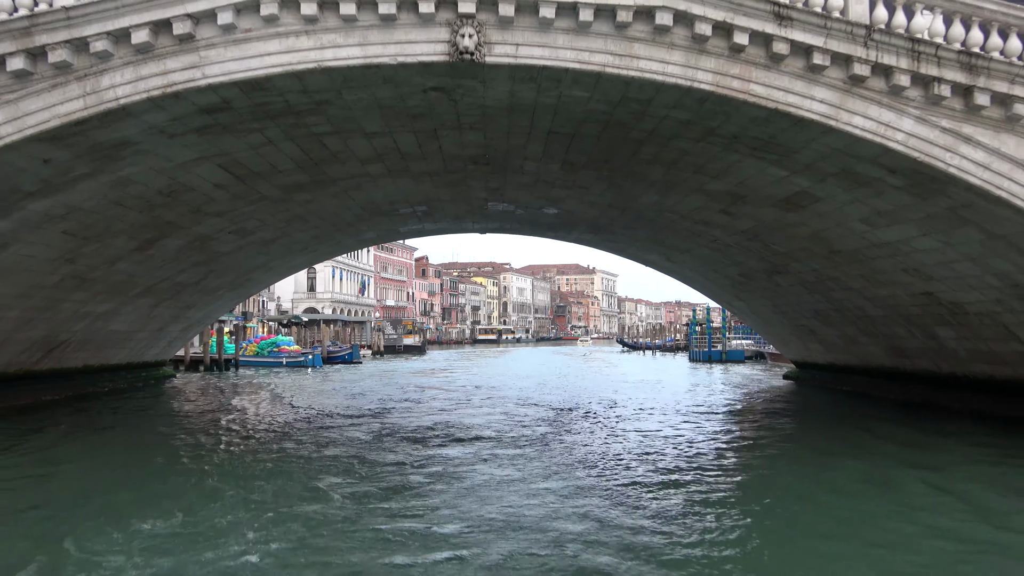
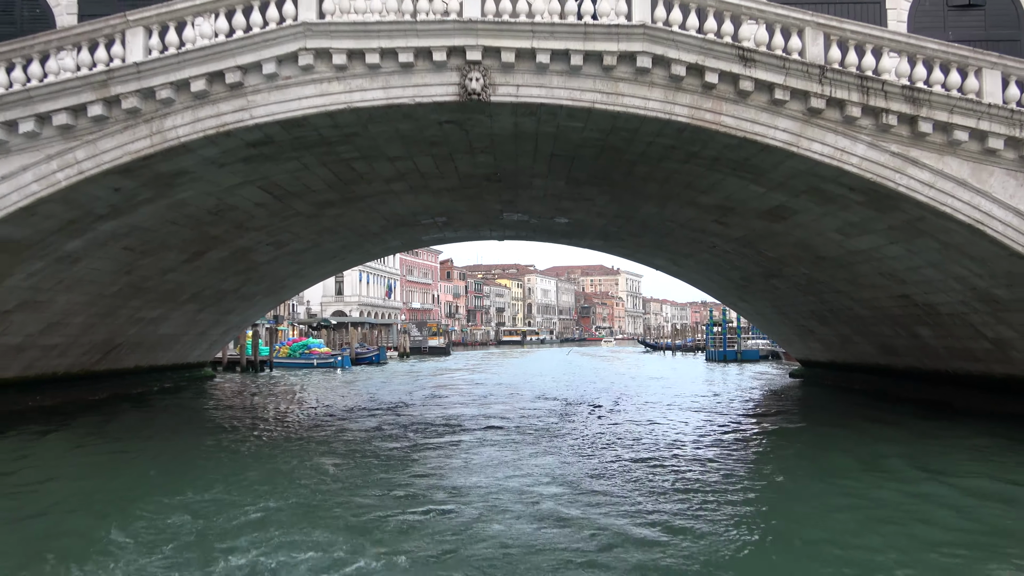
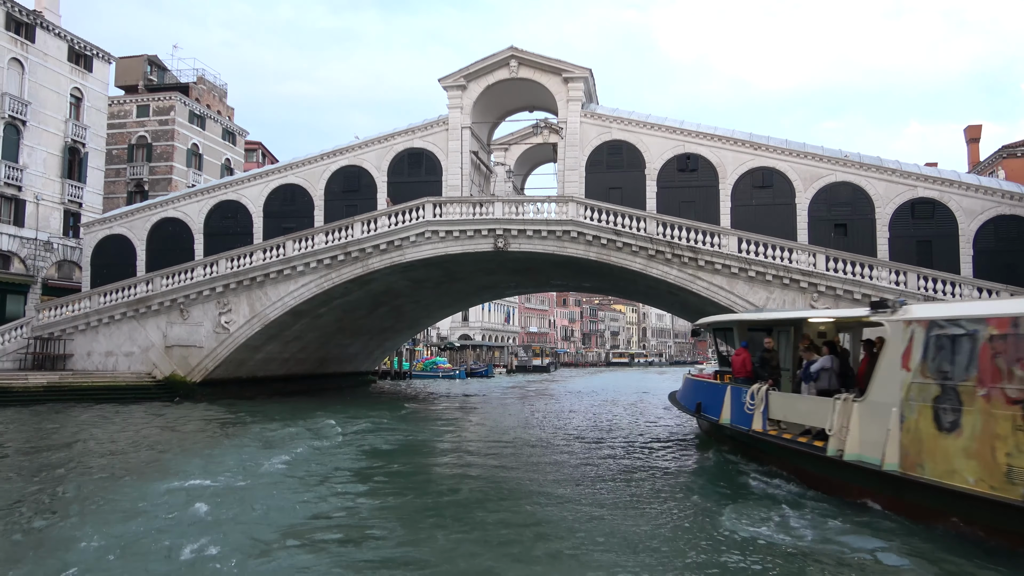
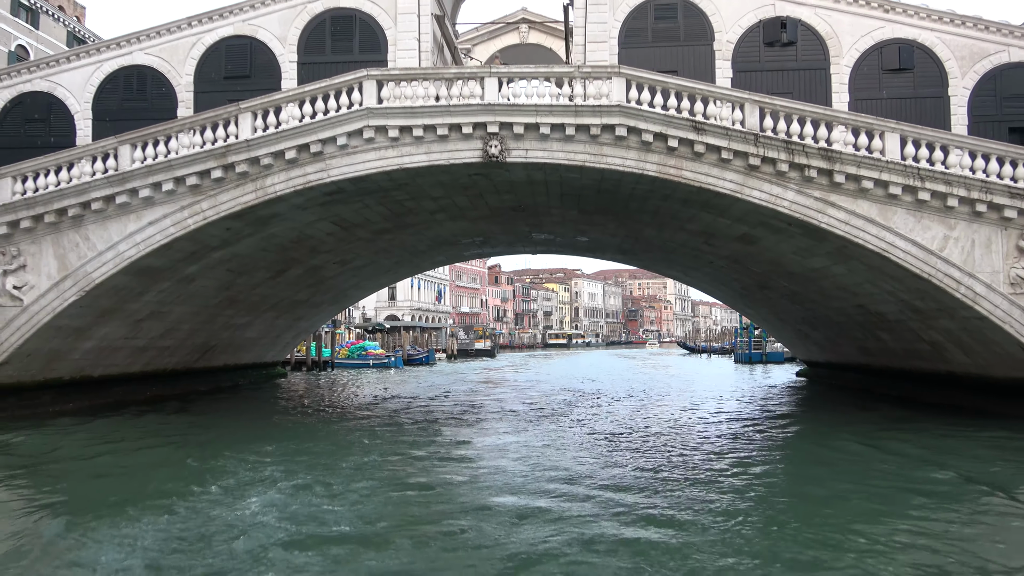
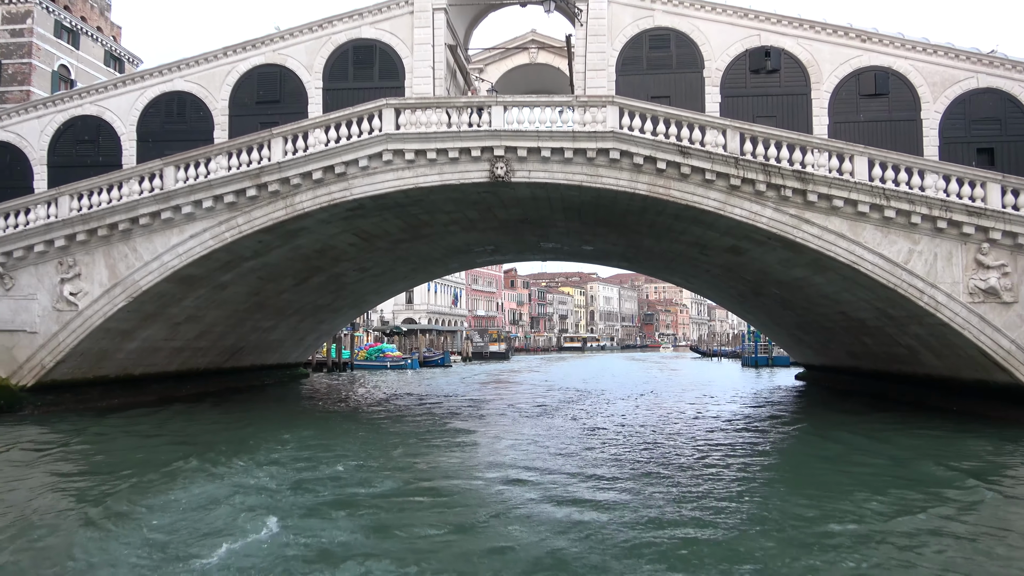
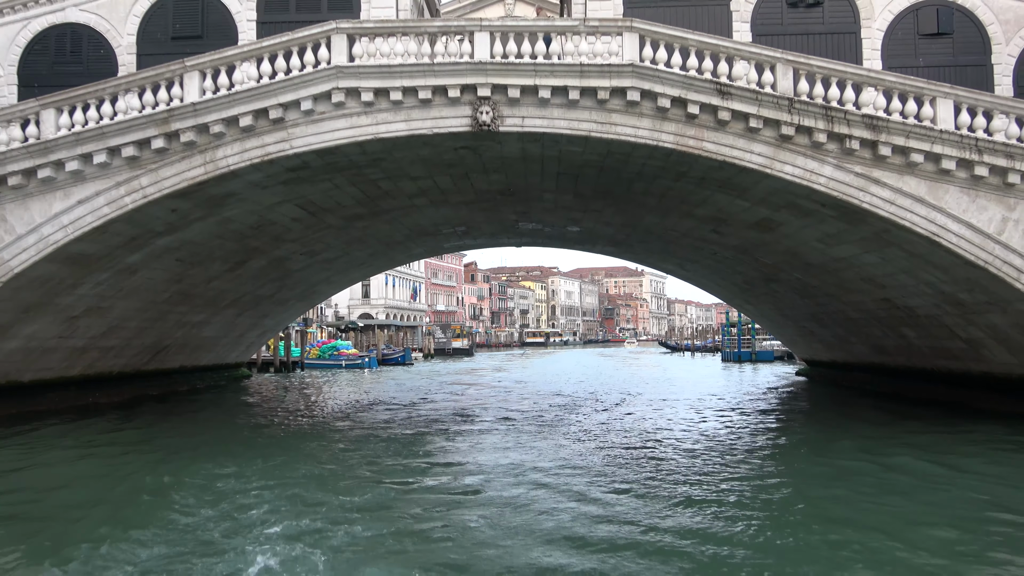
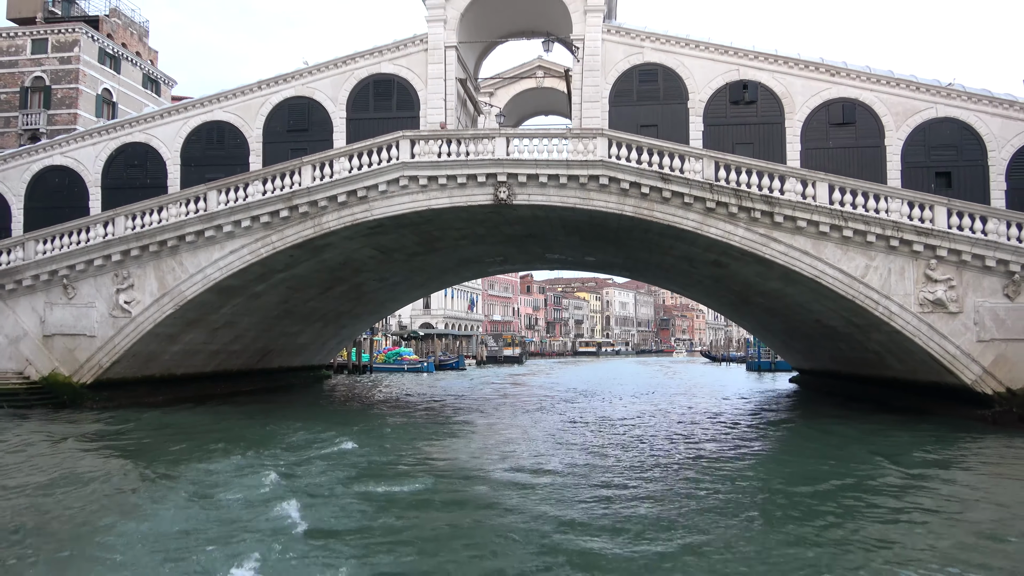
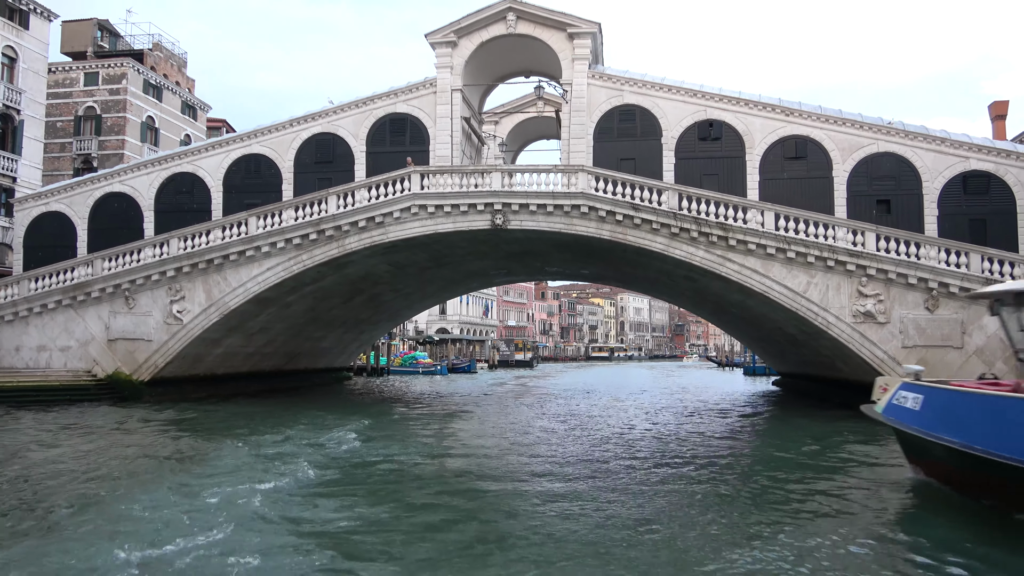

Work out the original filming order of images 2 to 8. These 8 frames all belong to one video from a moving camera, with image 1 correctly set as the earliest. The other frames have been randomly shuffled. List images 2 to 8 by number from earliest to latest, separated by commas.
2, 6, 4, 5, 7, 8, 3
